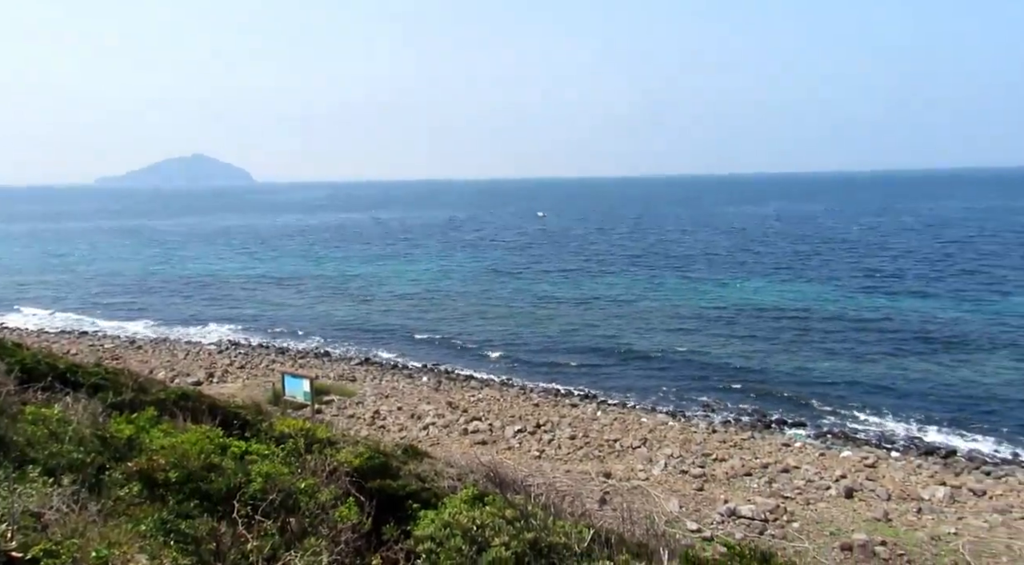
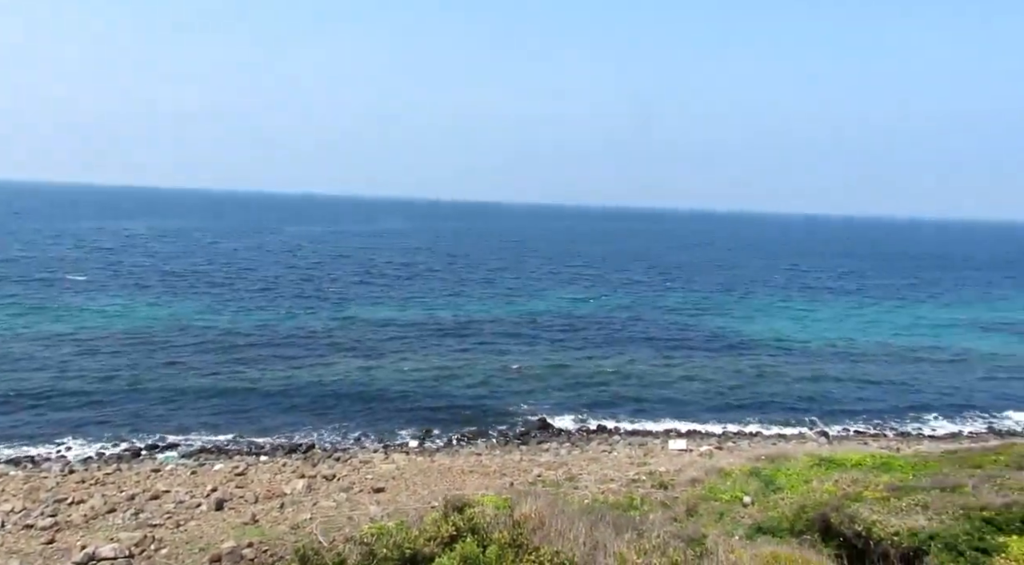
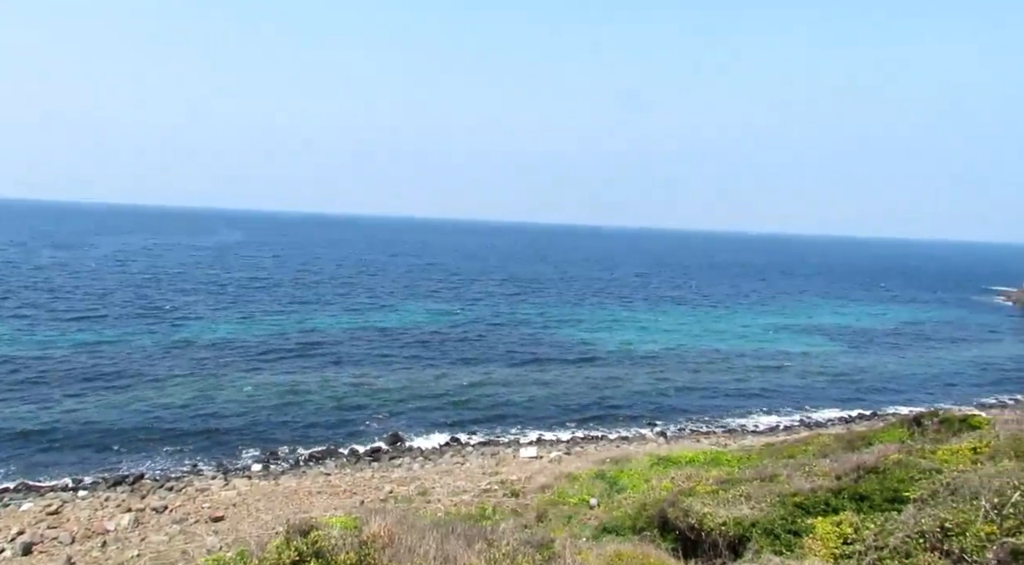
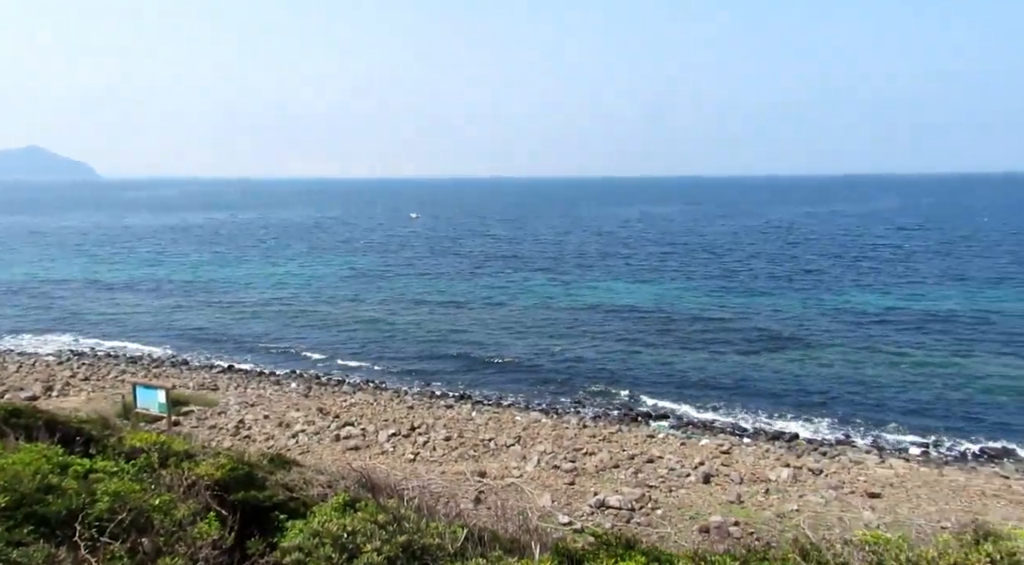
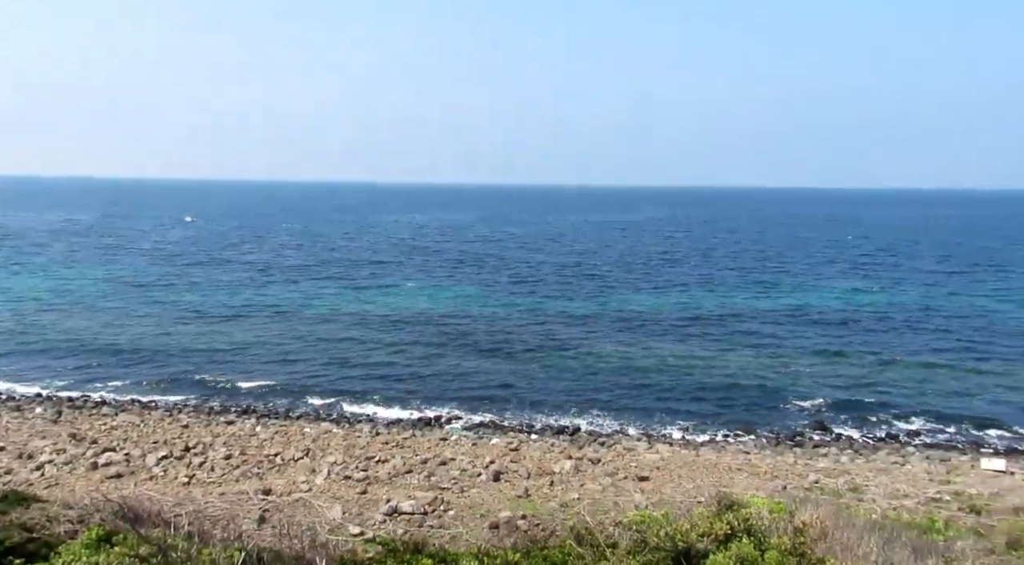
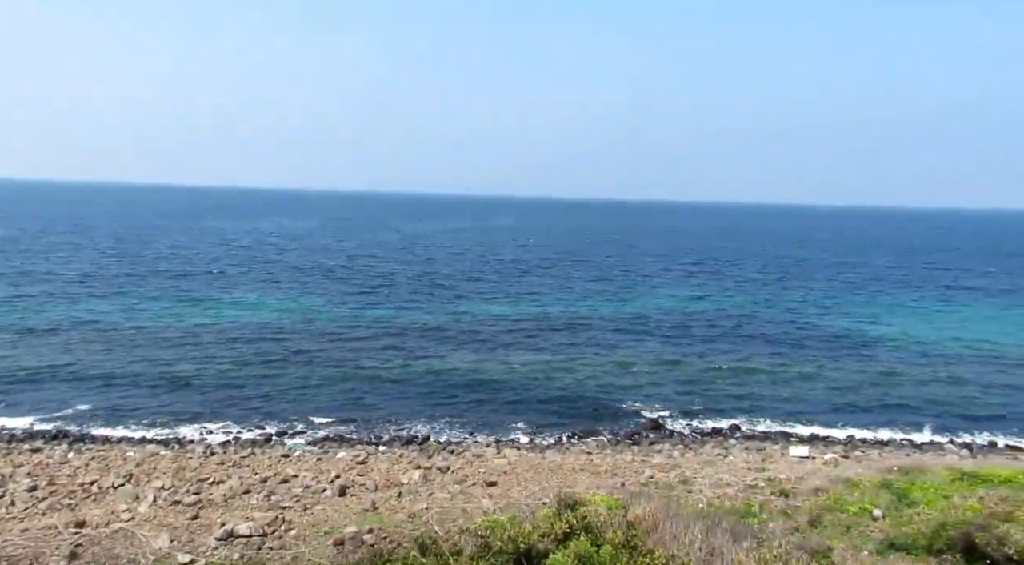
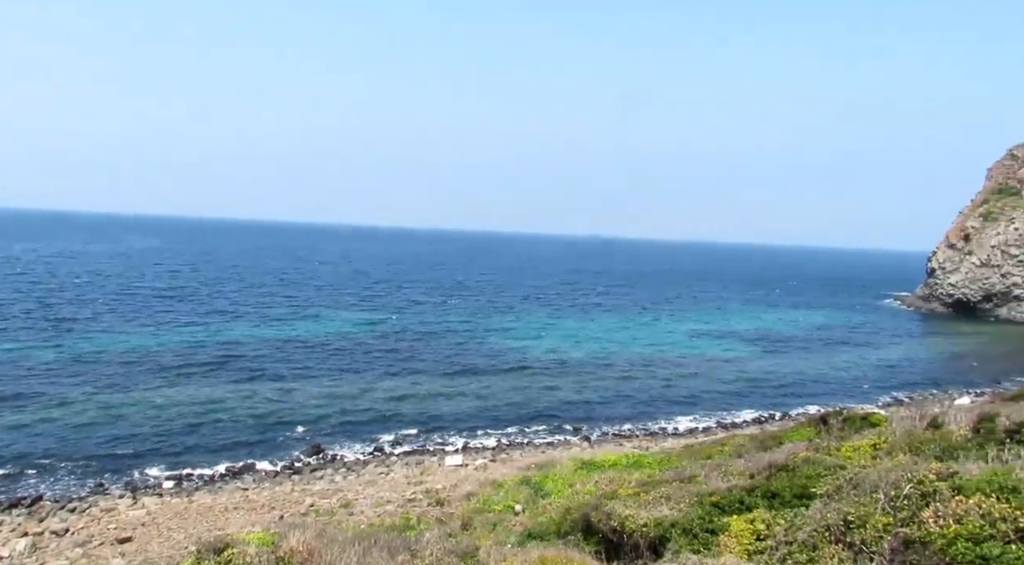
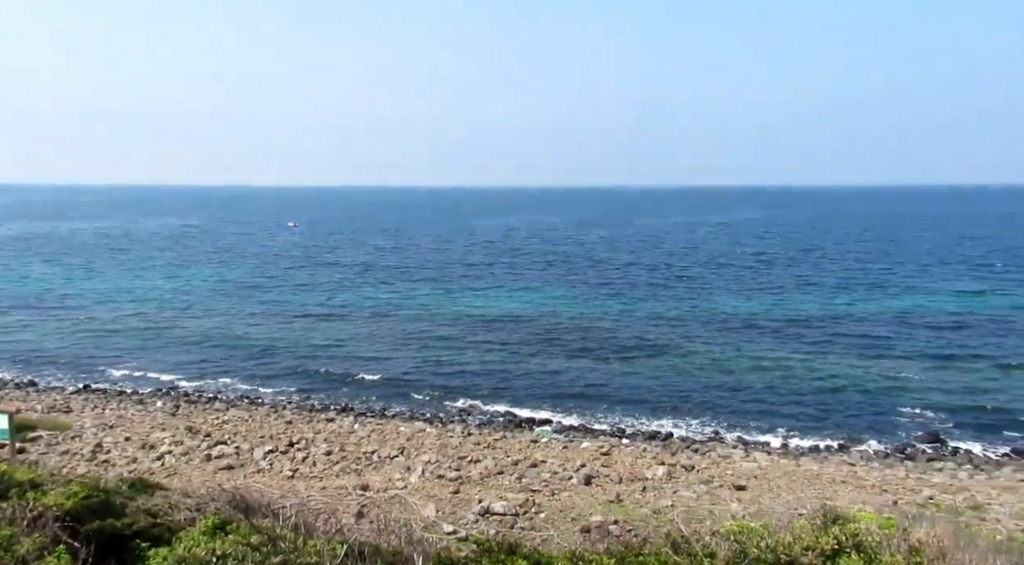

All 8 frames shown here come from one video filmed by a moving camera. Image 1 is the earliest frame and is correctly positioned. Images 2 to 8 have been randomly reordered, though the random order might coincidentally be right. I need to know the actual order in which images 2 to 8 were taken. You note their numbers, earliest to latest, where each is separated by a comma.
4, 8, 5, 6, 2, 3, 7
